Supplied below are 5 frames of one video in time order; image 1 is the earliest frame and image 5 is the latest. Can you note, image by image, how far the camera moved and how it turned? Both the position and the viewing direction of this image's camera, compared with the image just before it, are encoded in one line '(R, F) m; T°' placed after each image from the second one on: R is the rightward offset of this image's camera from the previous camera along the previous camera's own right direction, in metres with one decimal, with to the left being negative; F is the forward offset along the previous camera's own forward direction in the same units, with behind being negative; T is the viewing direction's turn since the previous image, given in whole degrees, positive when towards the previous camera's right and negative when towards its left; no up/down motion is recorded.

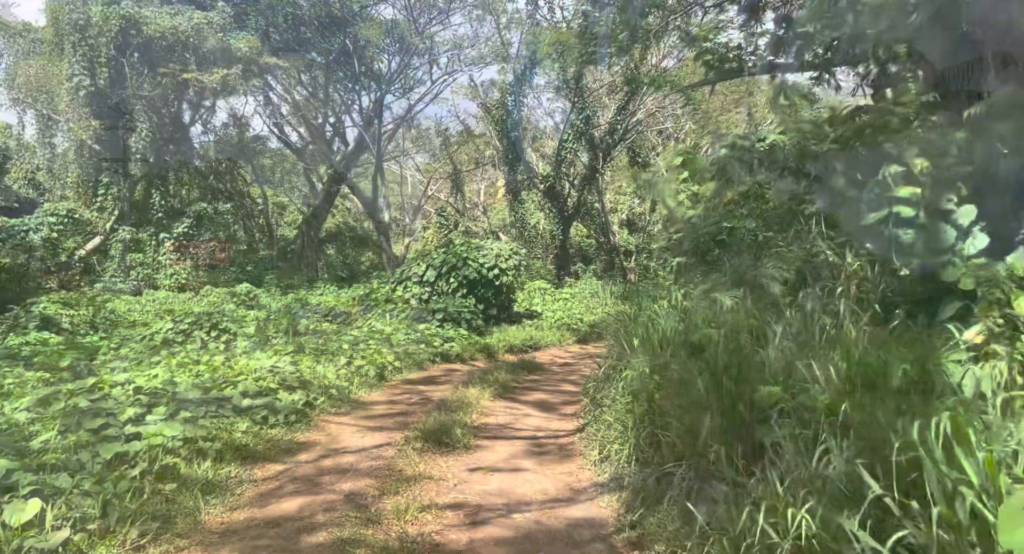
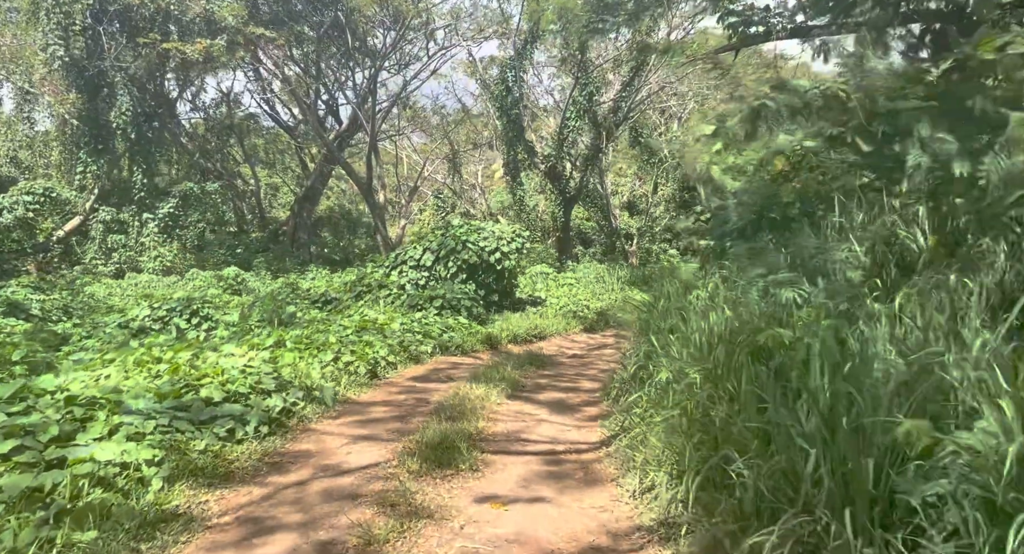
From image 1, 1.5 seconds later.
(-0.1, +0.9) m; 0°
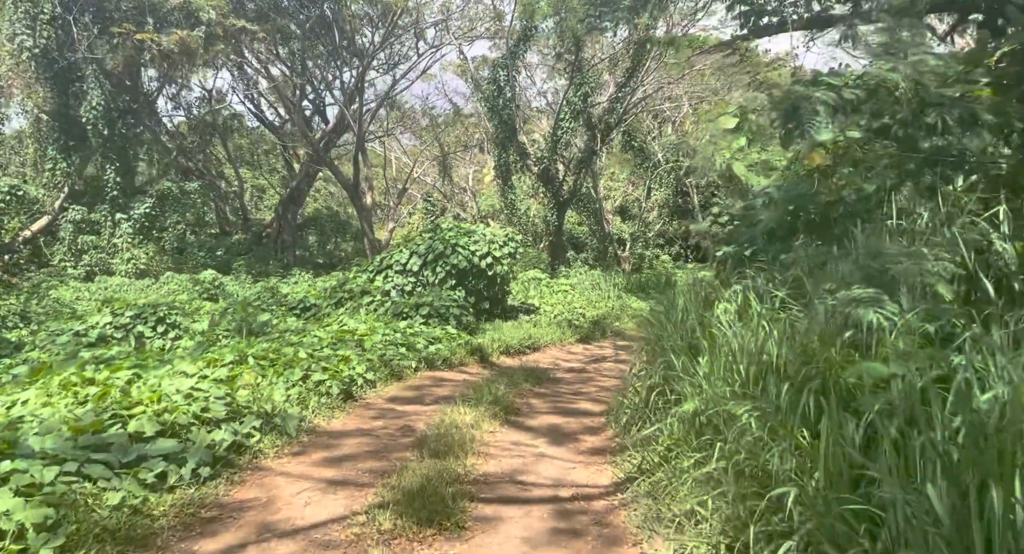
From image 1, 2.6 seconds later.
(0.0, +0.8) m; +1°
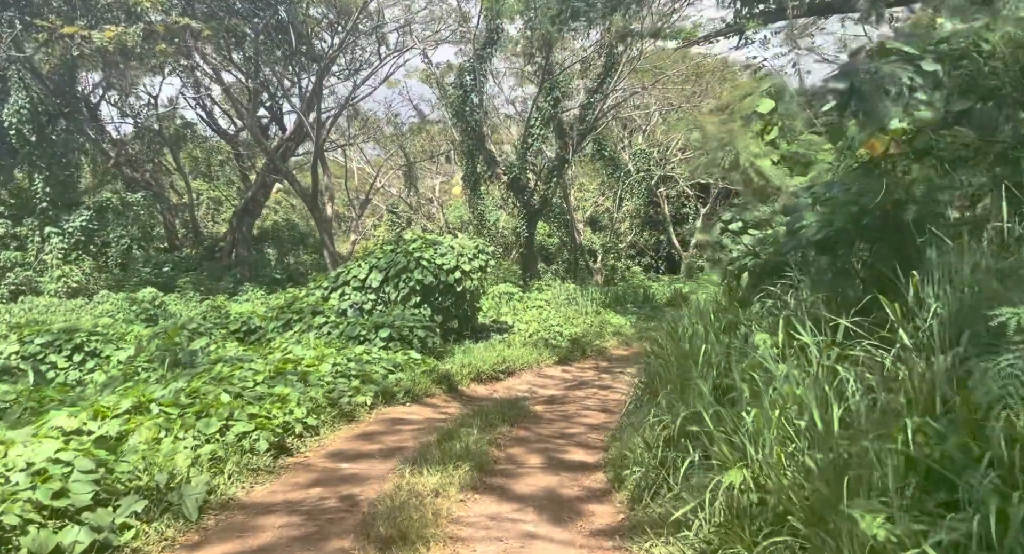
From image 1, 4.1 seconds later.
(0.0, +1.2) m; +2°
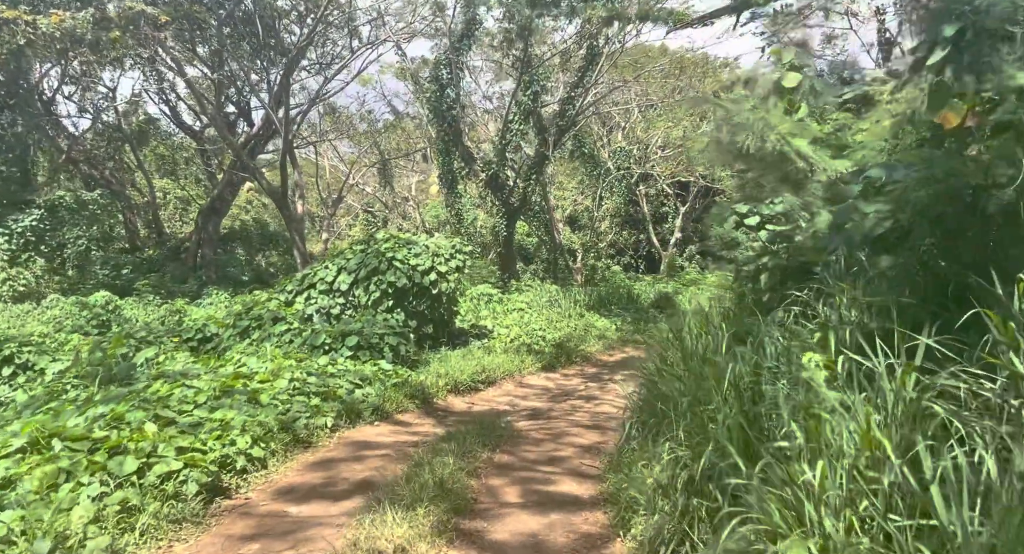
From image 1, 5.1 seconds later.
(0.0, +0.8) m; +1°
